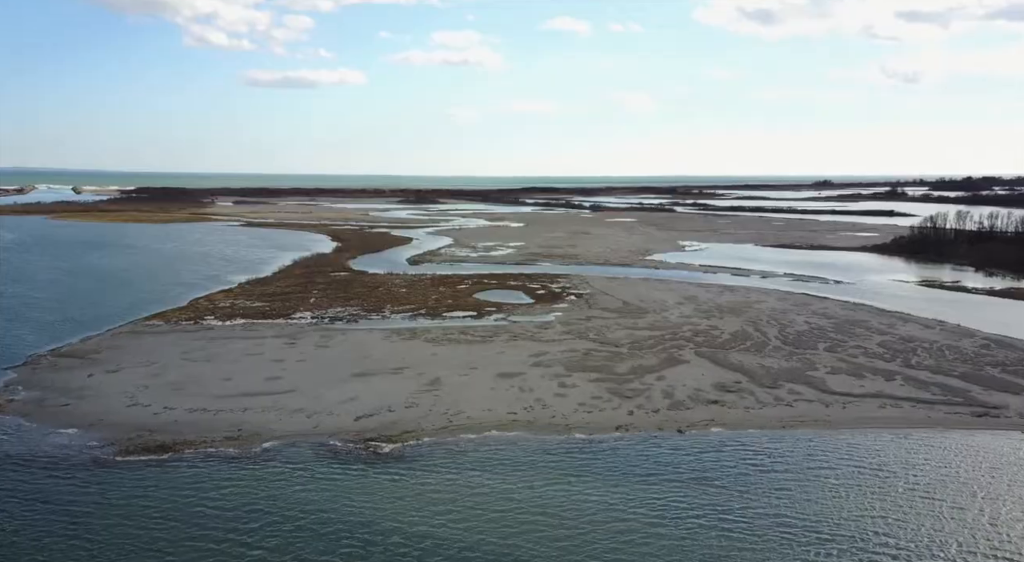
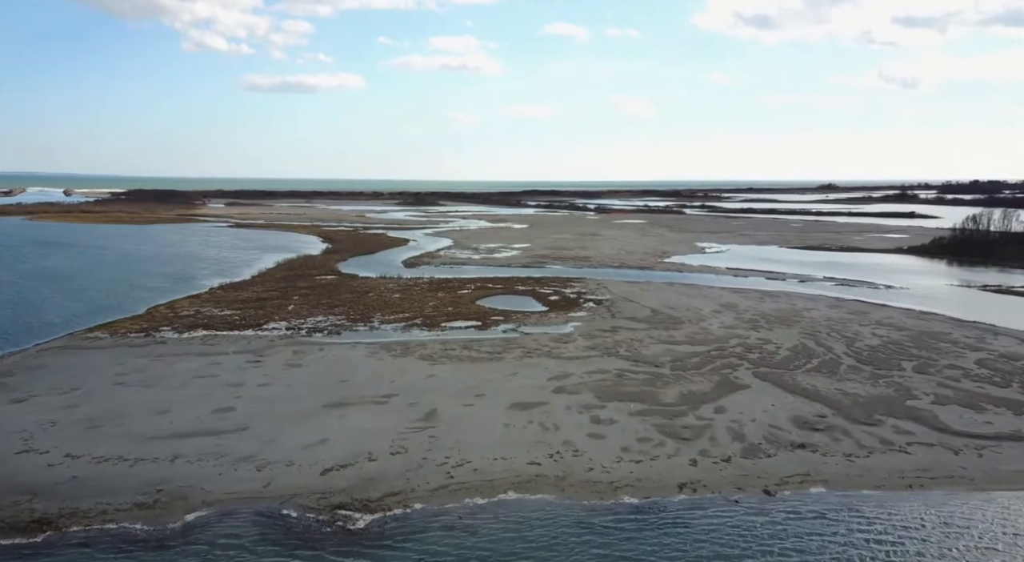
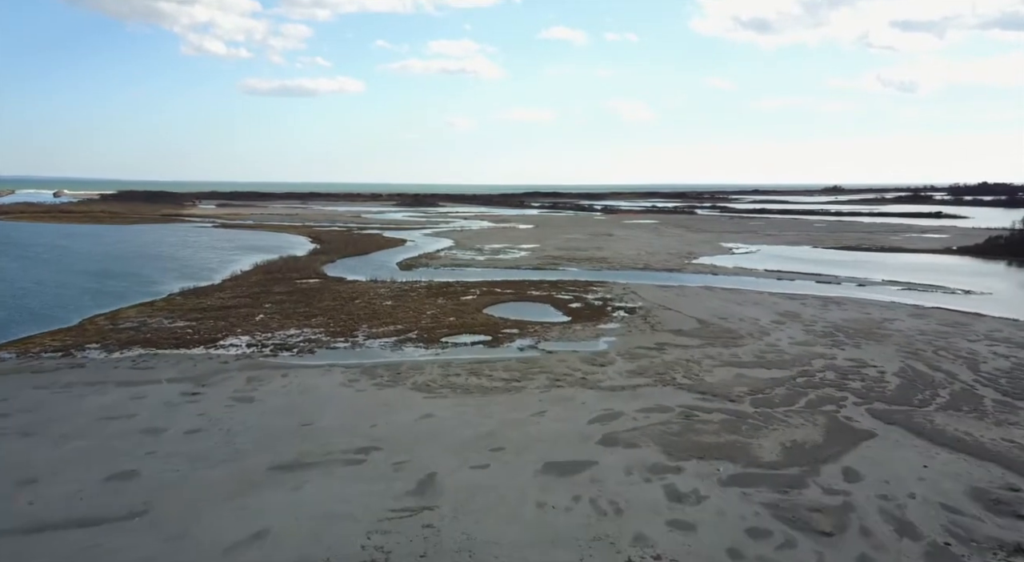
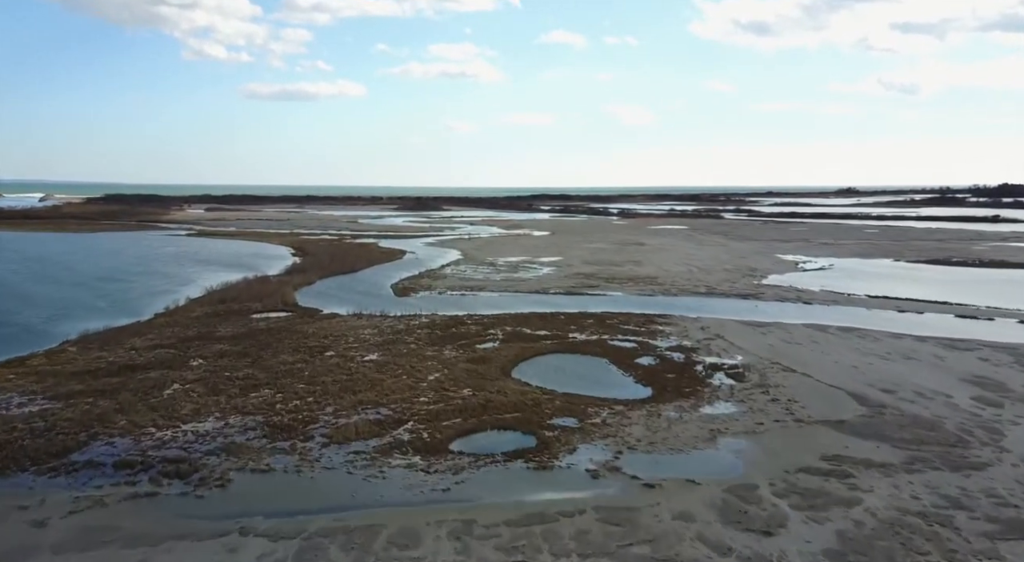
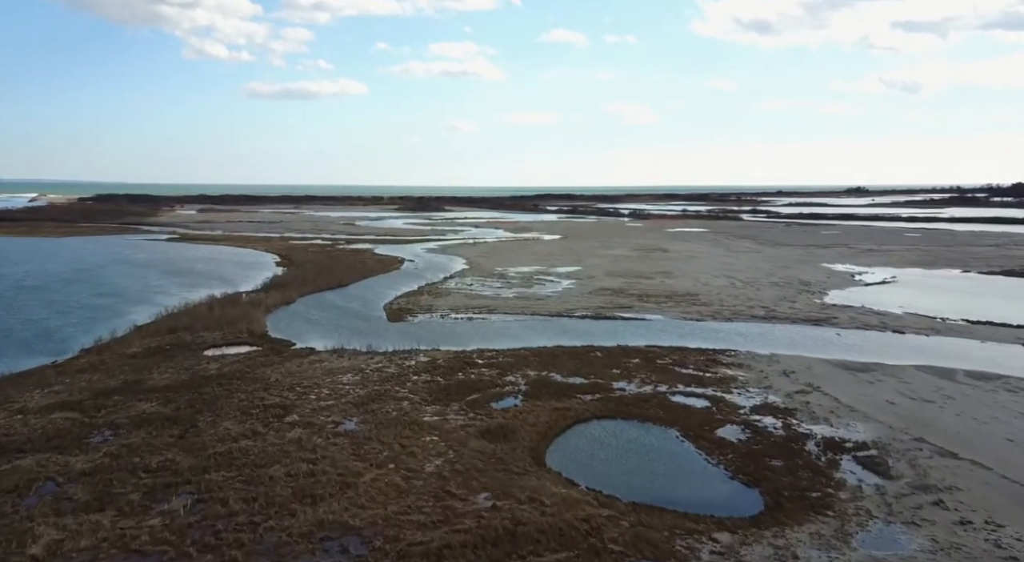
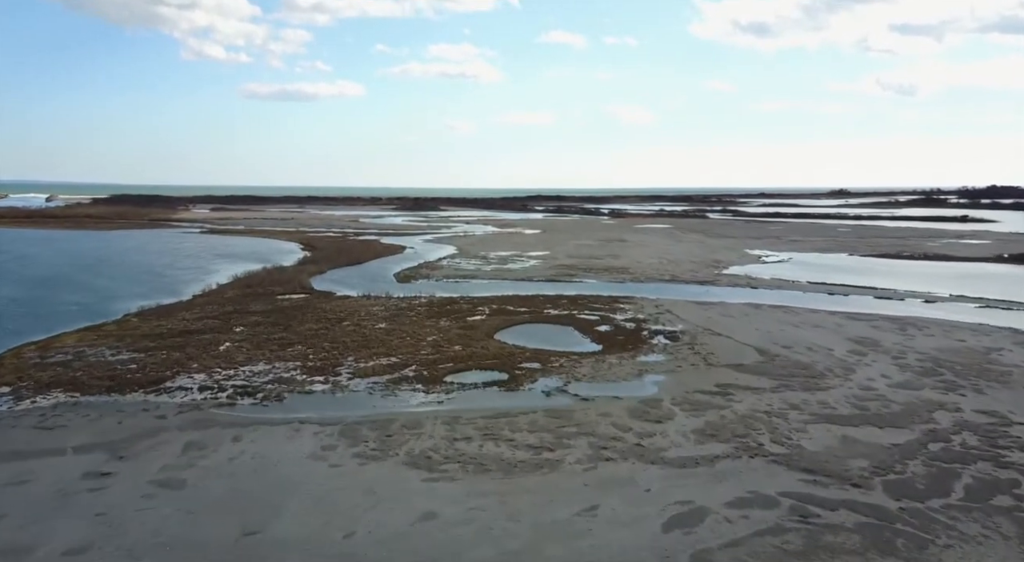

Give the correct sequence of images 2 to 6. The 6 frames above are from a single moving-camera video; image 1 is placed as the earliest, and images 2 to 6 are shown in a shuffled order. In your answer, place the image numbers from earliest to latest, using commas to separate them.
2, 3, 6, 4, 5
